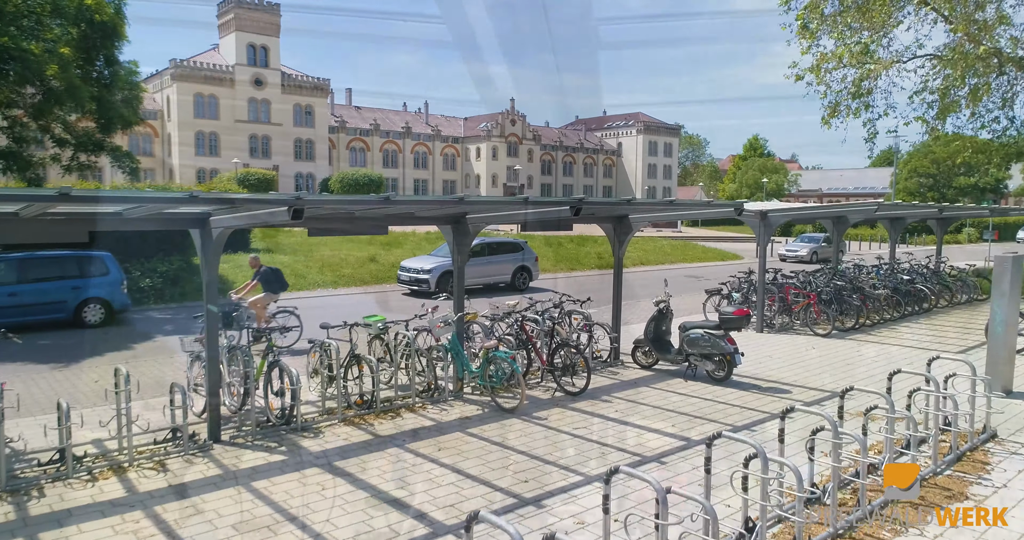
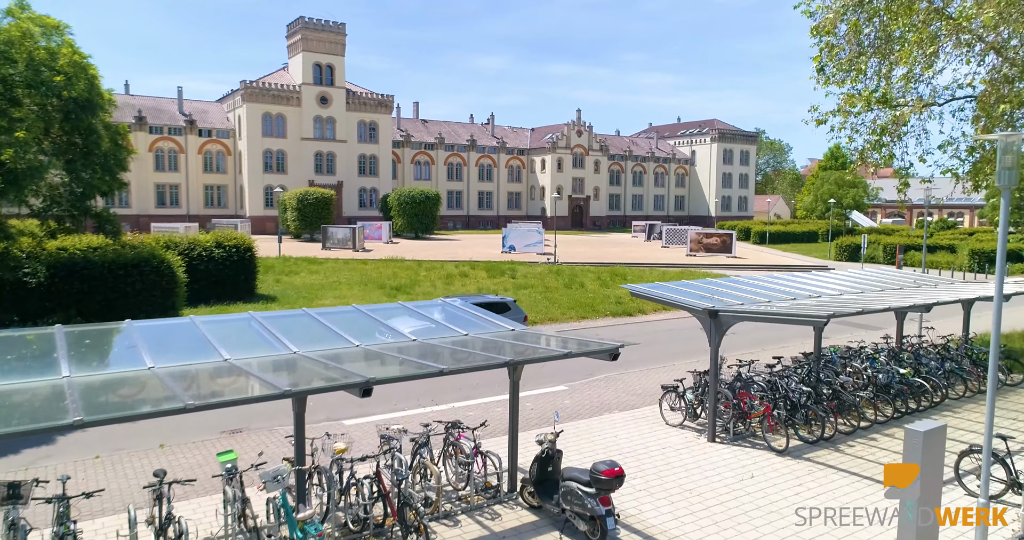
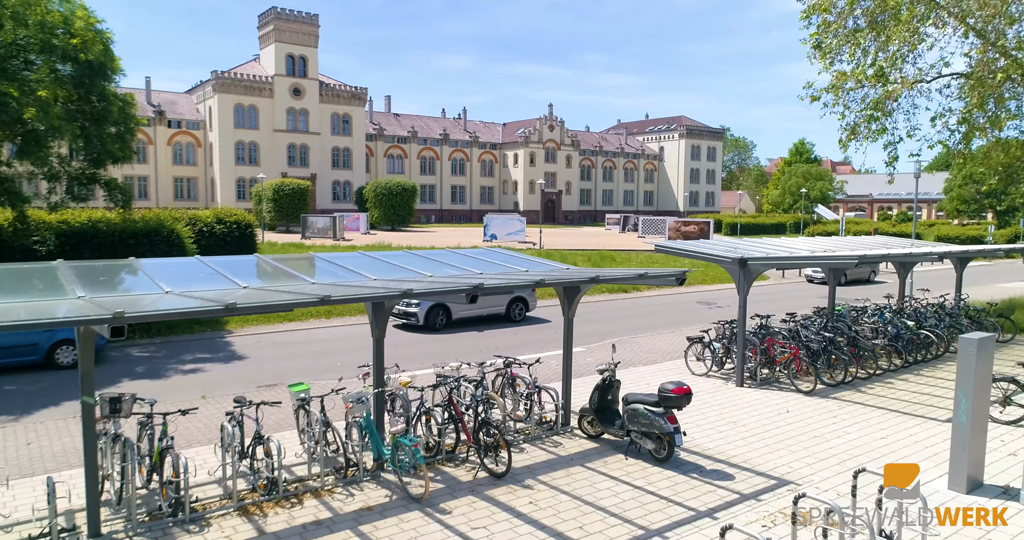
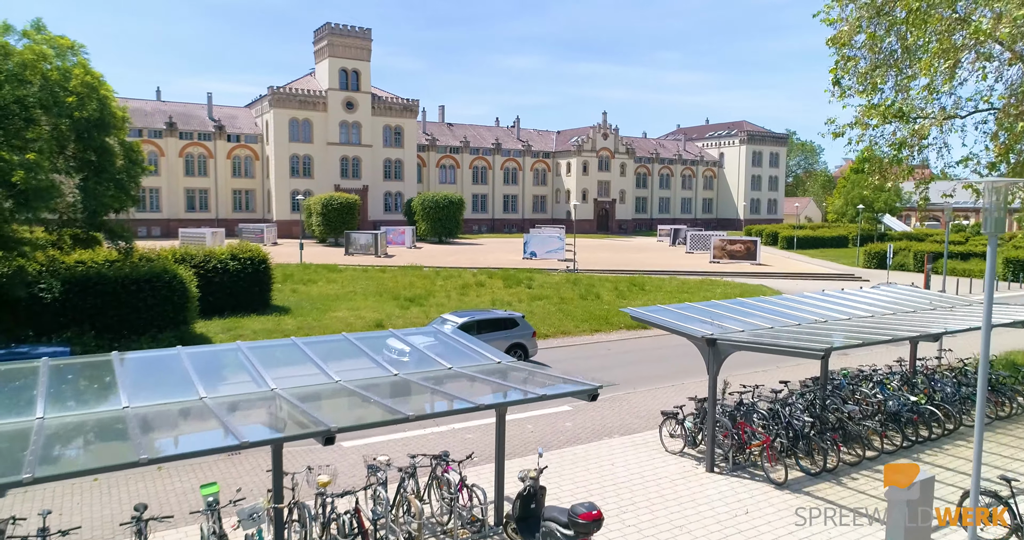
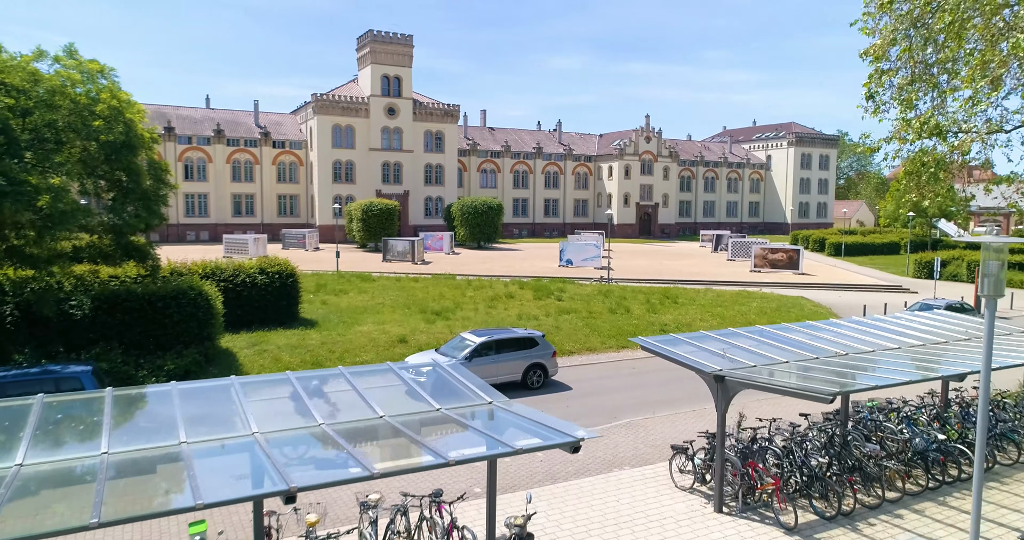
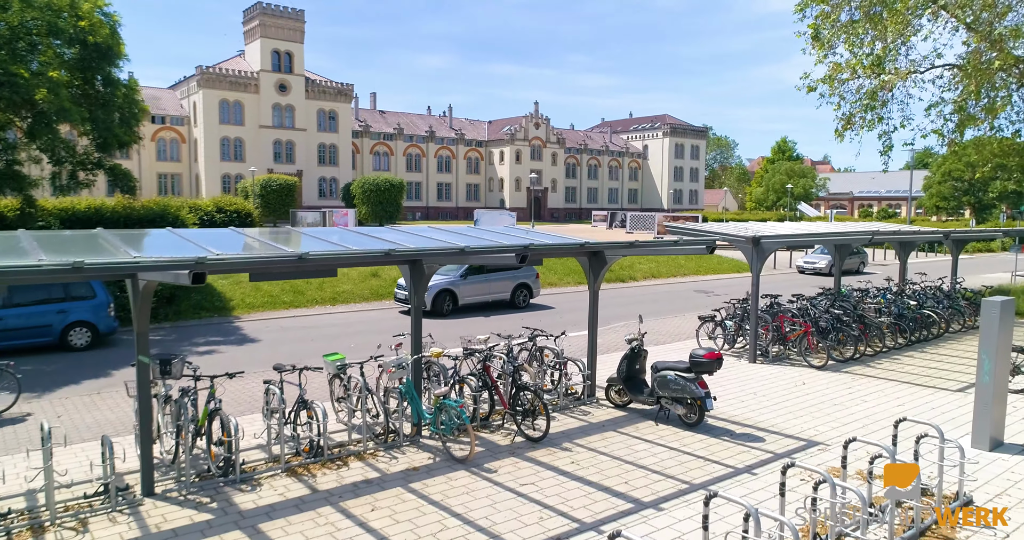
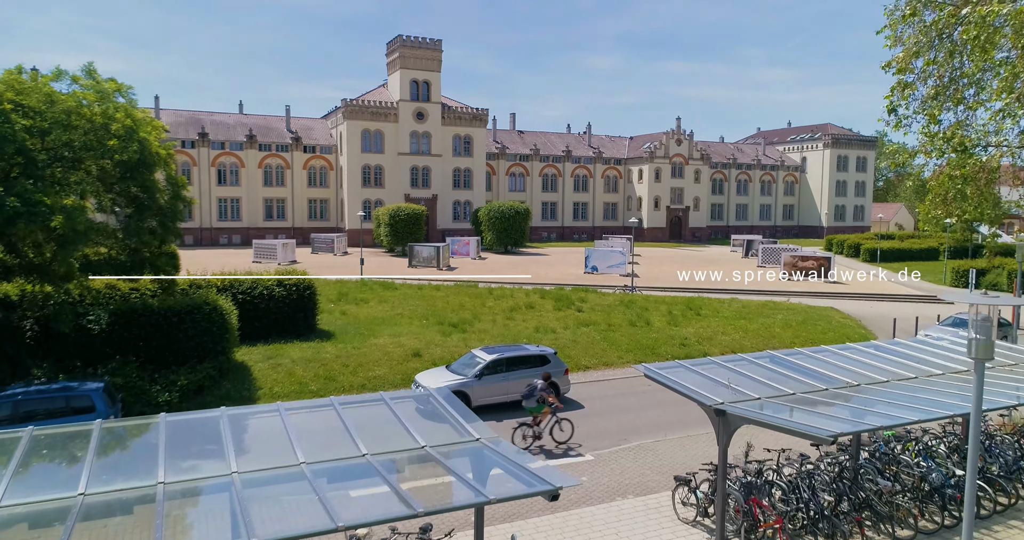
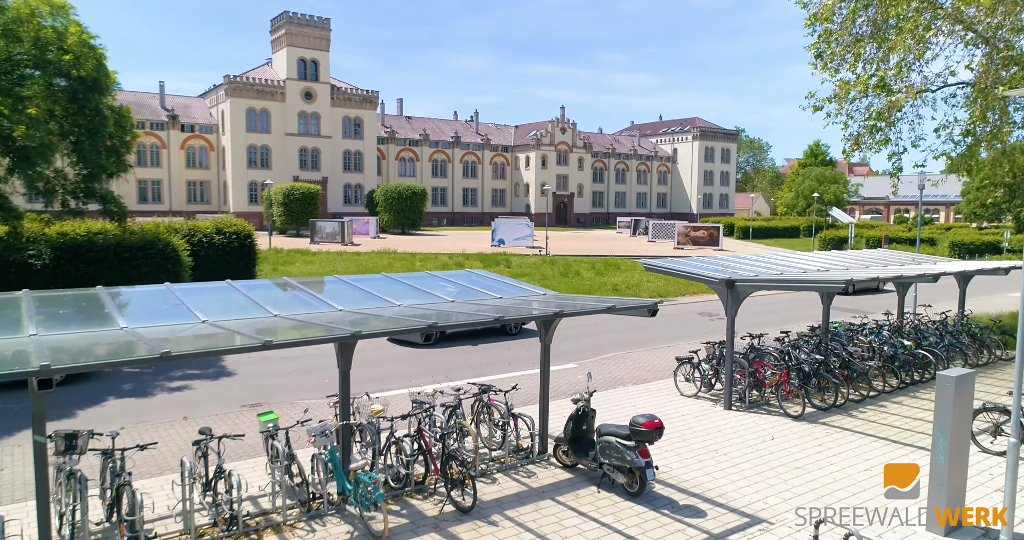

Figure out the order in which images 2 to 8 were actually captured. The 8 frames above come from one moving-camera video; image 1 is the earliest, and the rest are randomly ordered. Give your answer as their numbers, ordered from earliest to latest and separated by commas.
6, 3, 8, 2, 4, 5, 7
